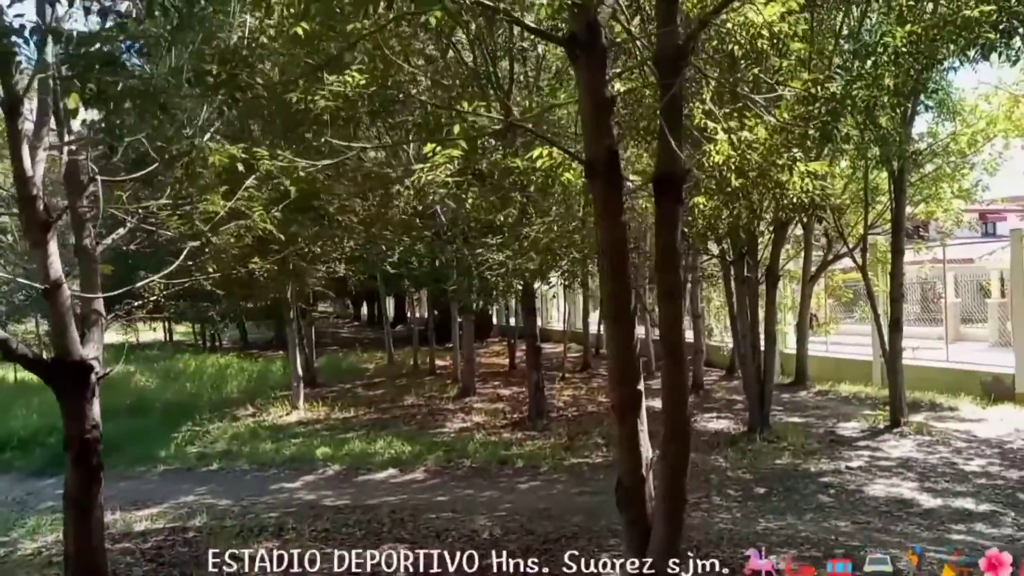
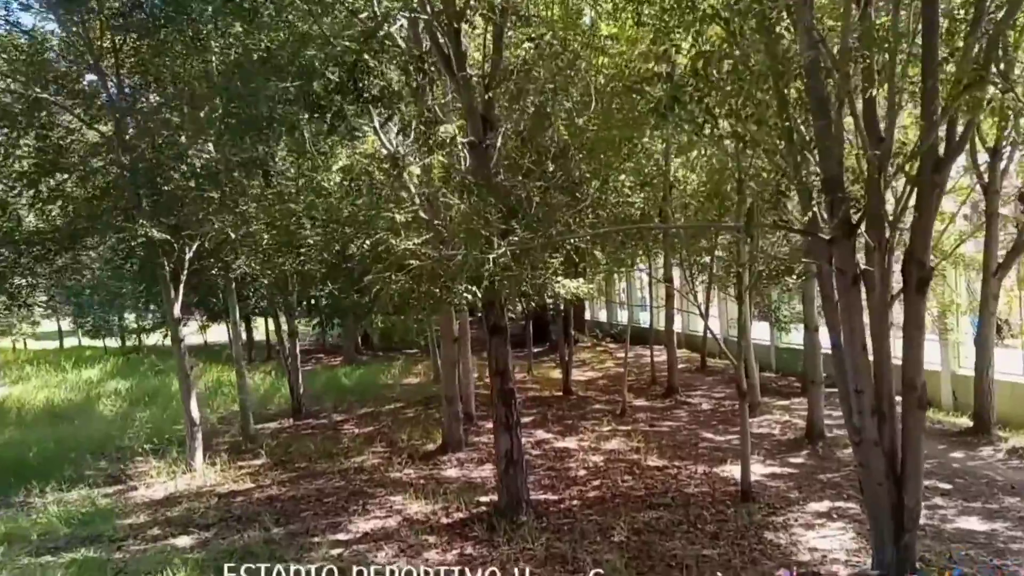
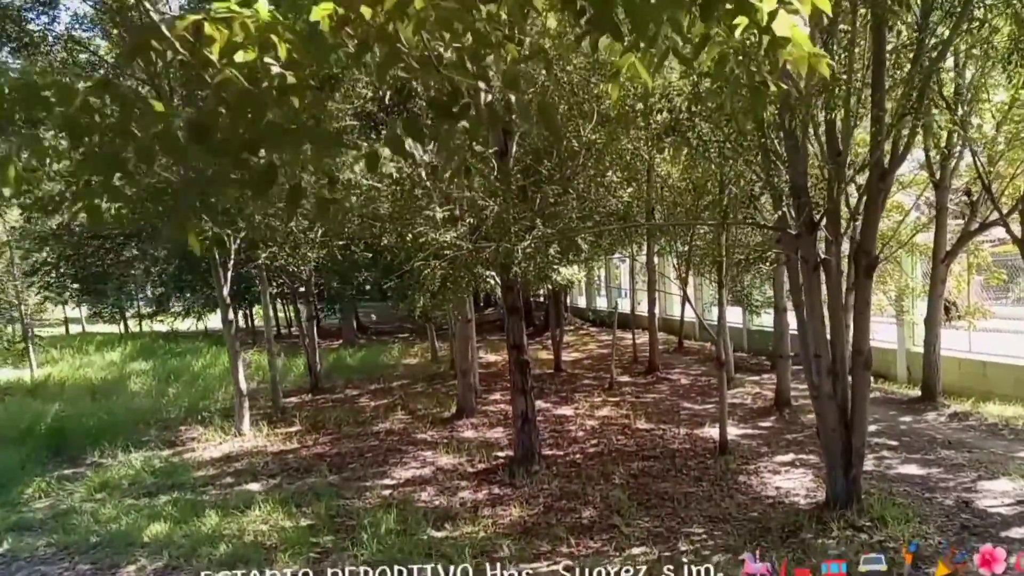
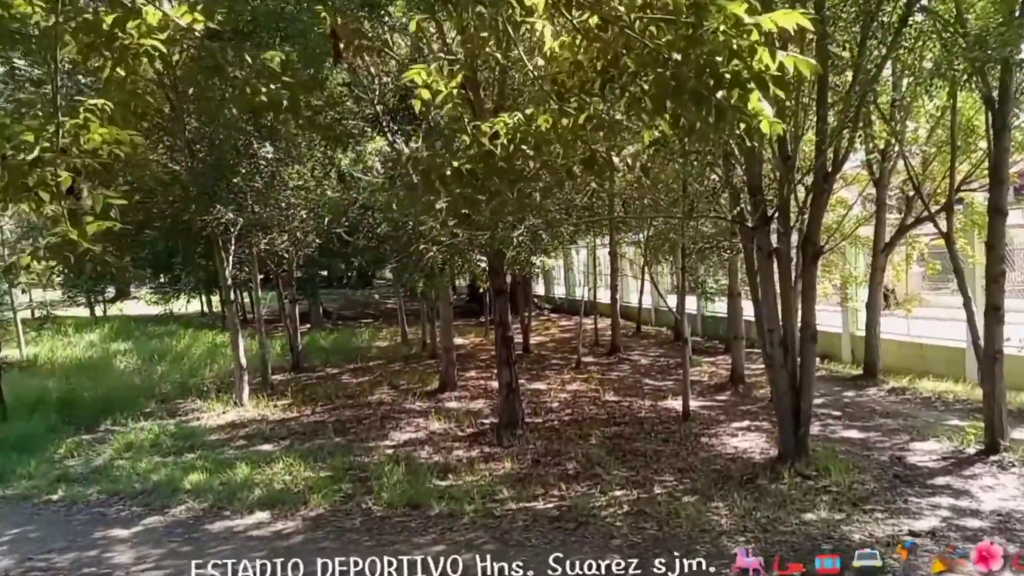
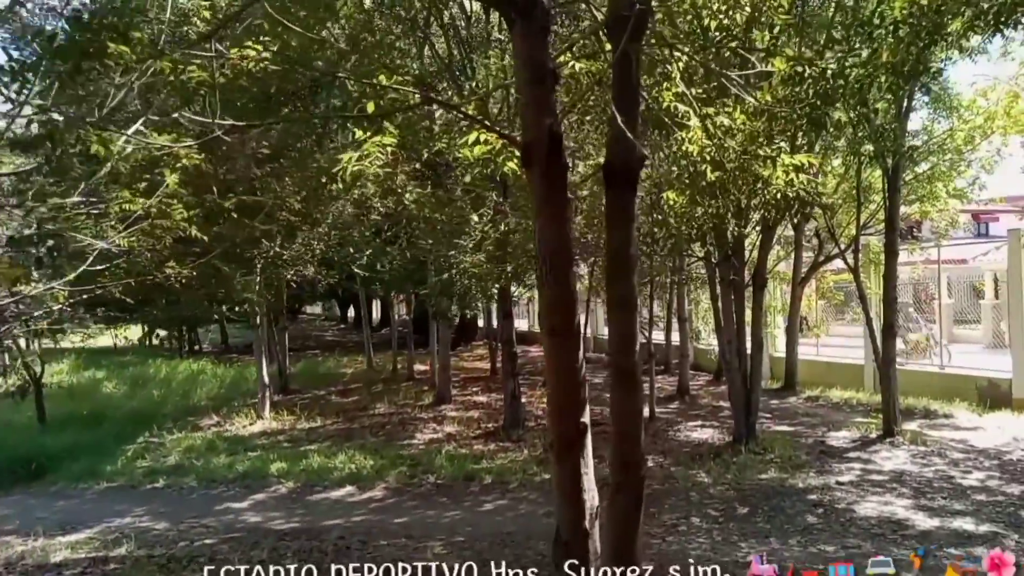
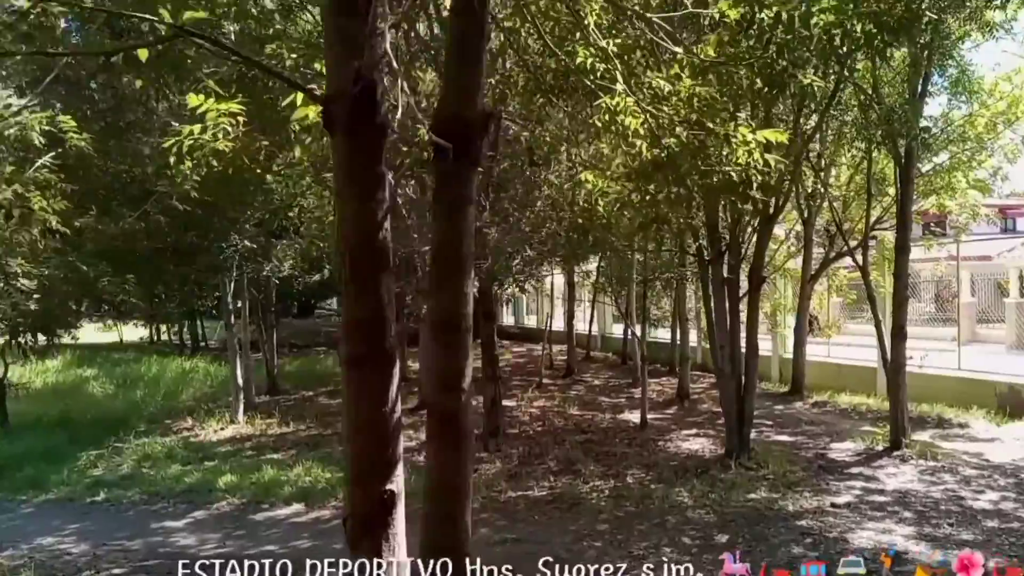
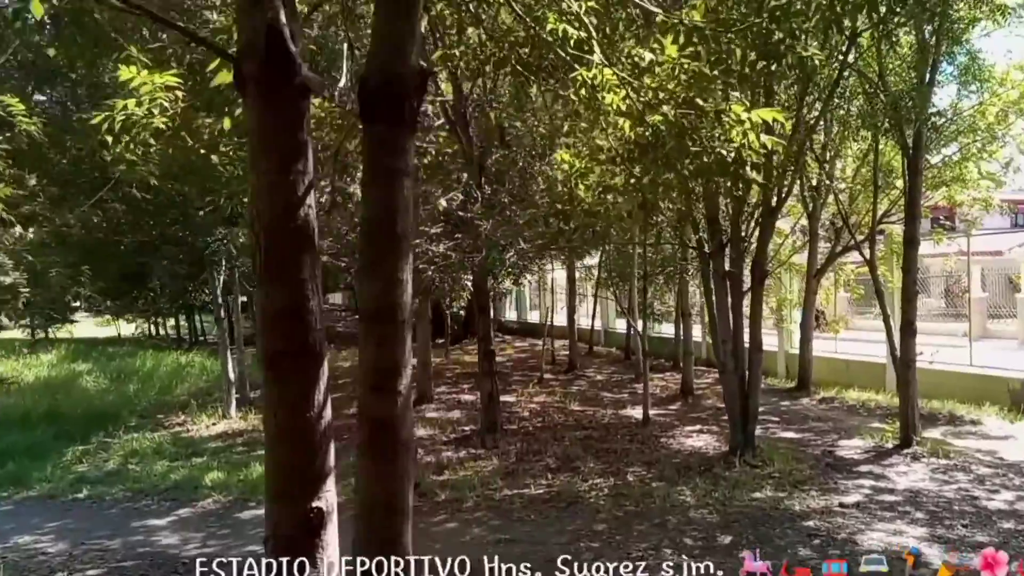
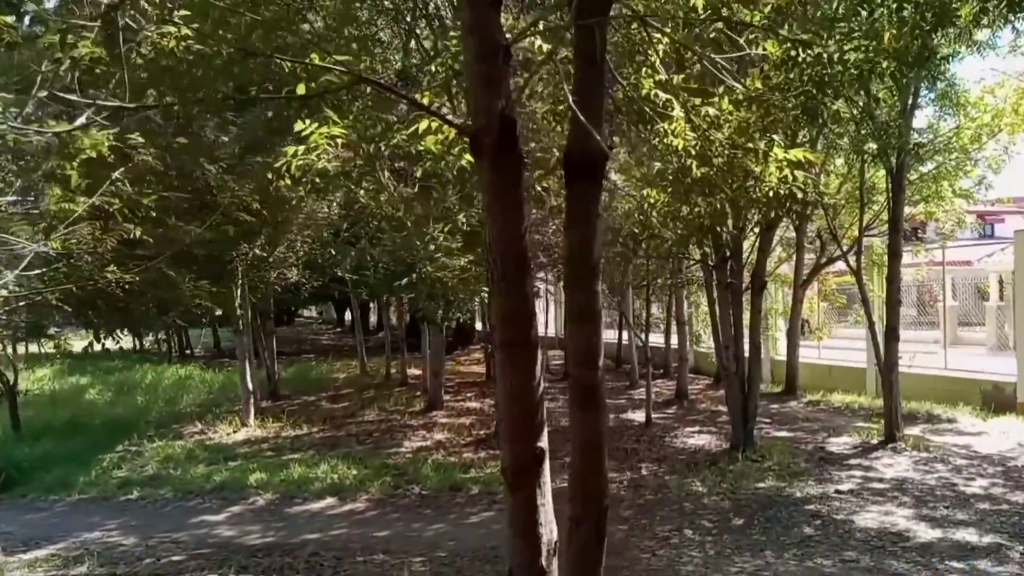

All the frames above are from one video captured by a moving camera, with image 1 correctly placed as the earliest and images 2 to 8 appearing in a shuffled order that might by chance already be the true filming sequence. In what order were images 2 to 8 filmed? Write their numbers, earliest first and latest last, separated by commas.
5, 8, 6, 7, 4, 3, 2
